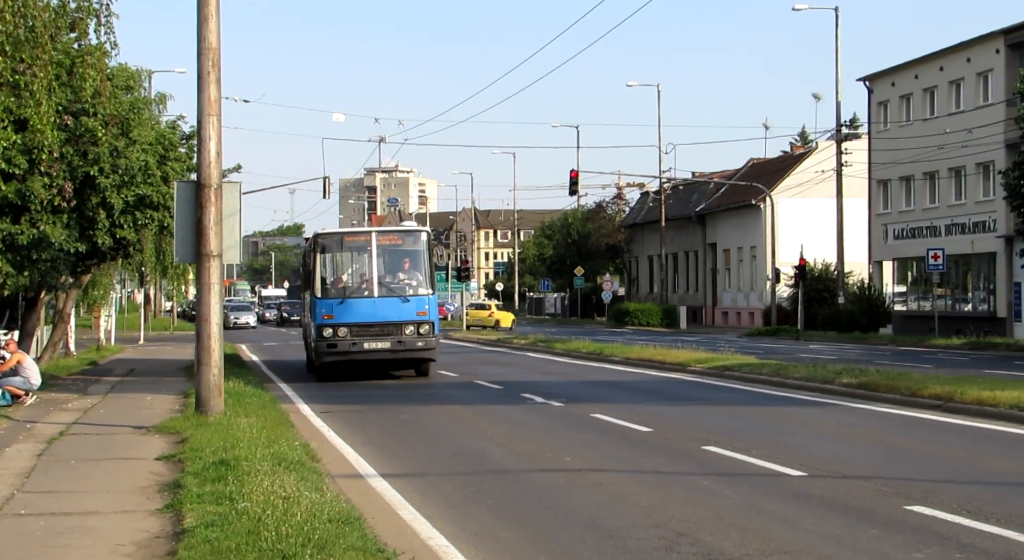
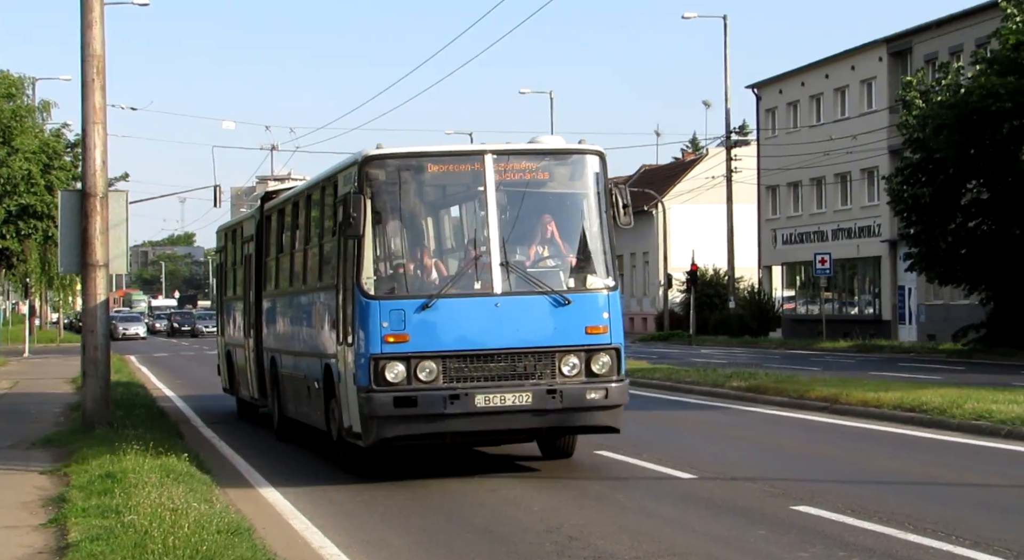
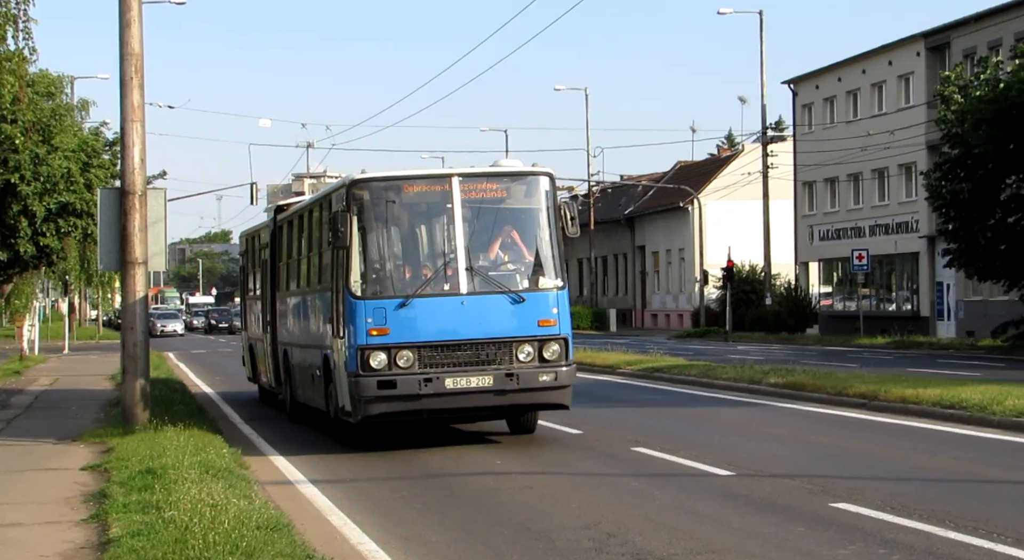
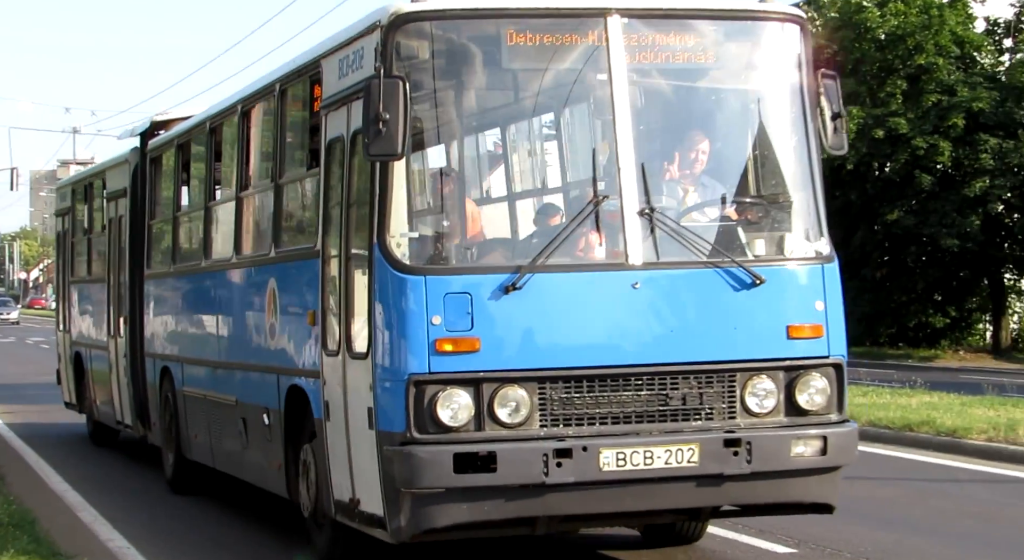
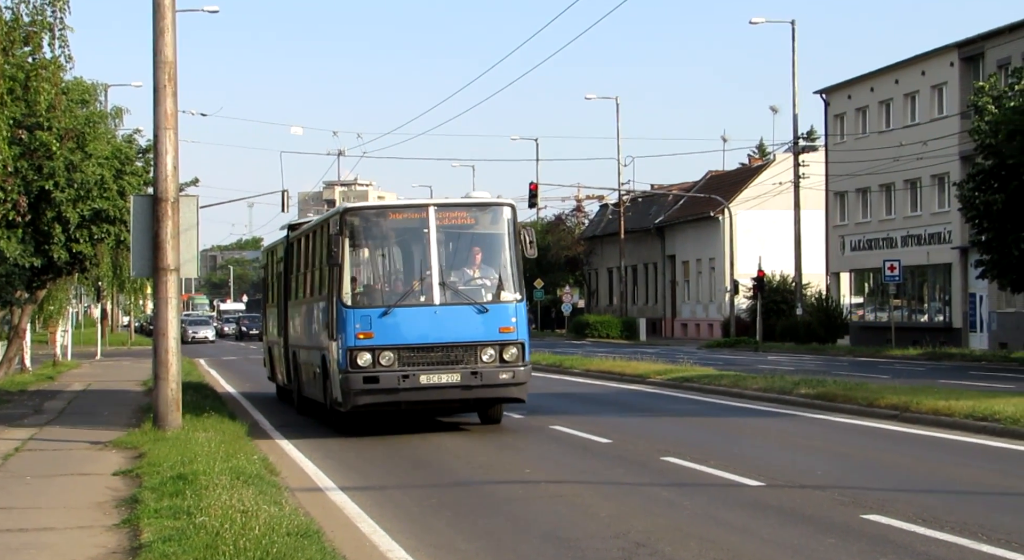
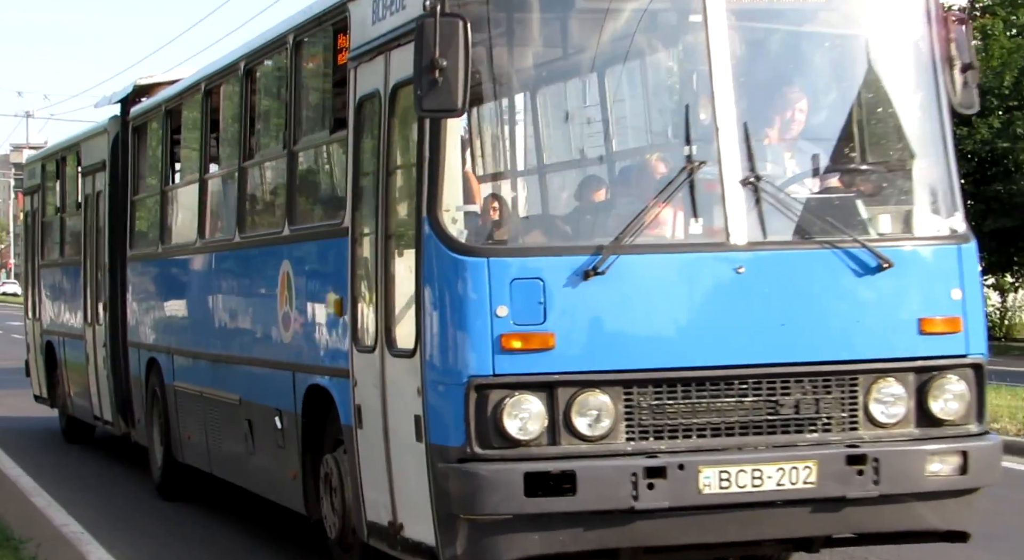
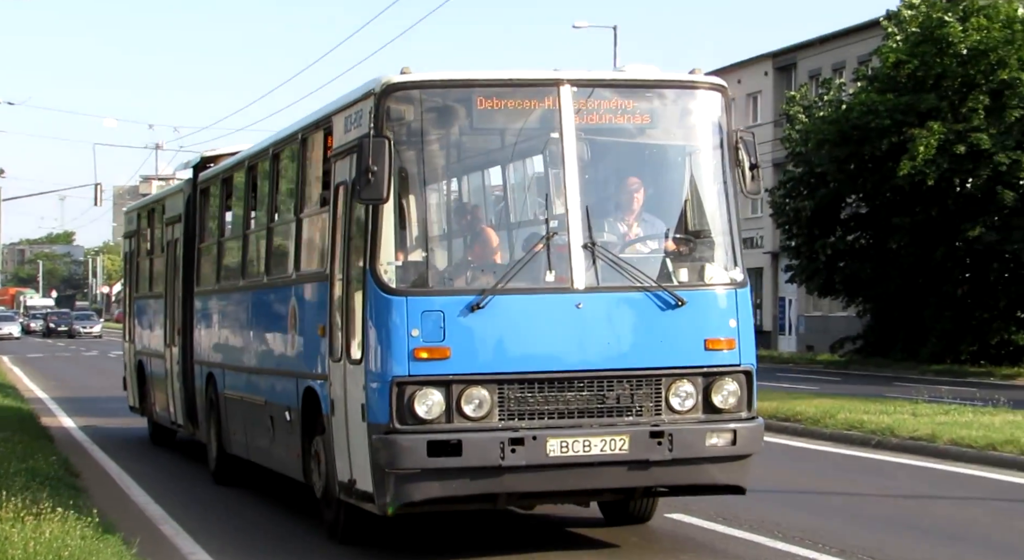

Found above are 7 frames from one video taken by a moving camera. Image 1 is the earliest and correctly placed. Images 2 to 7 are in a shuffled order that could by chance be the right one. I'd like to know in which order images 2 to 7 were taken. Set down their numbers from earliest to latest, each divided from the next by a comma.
5, 3, 2, 7, 4, 6
